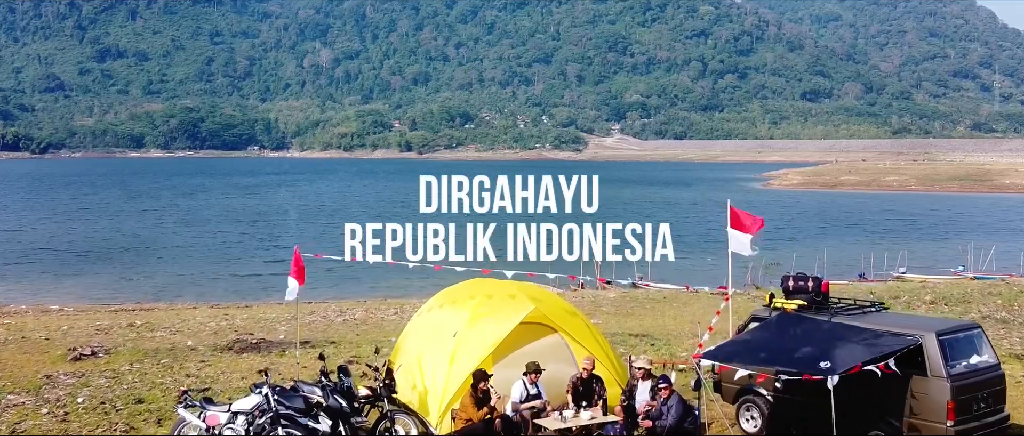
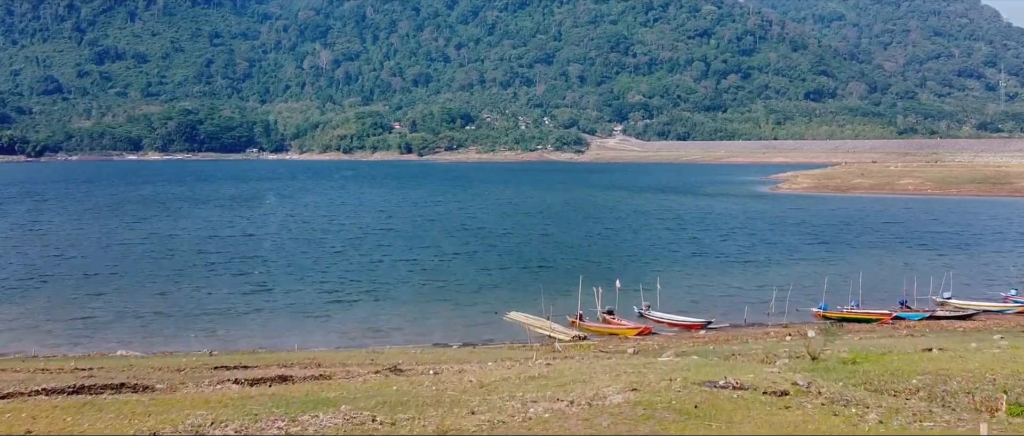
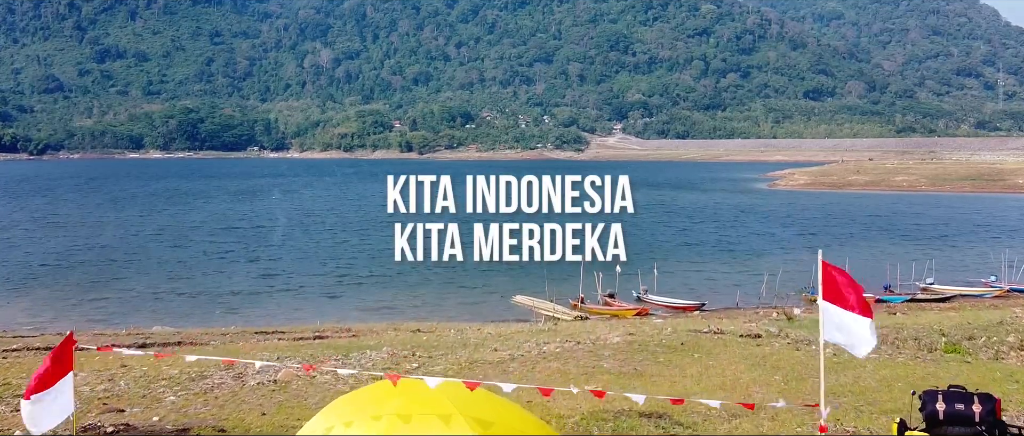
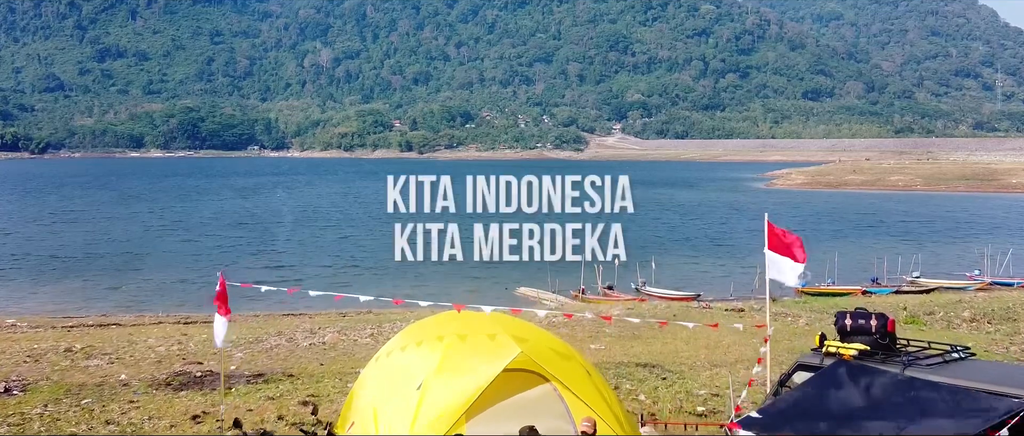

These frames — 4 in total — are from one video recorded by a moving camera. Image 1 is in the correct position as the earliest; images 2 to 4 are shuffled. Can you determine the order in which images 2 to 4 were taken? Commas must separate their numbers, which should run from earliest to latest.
4, 3, 2
